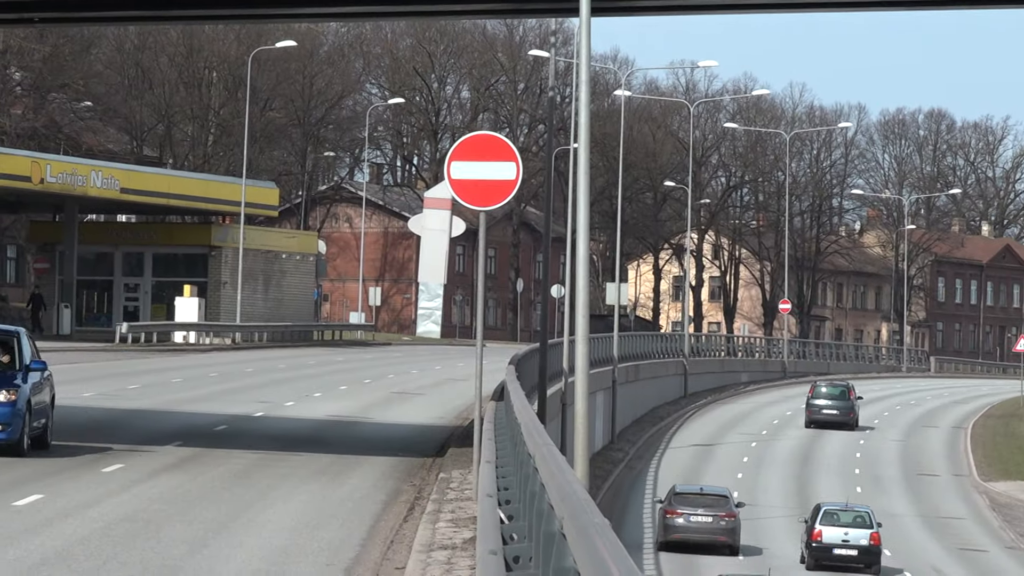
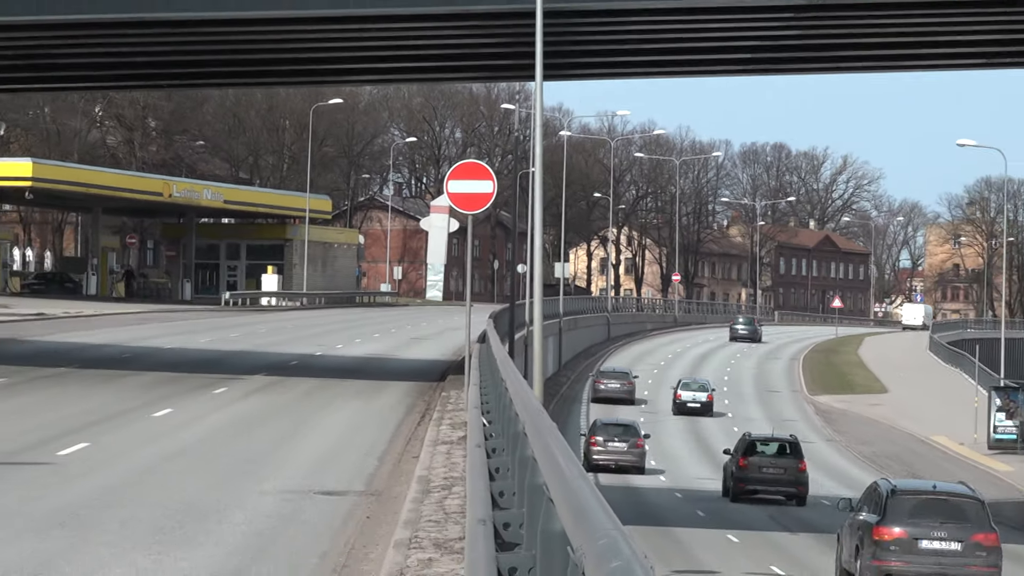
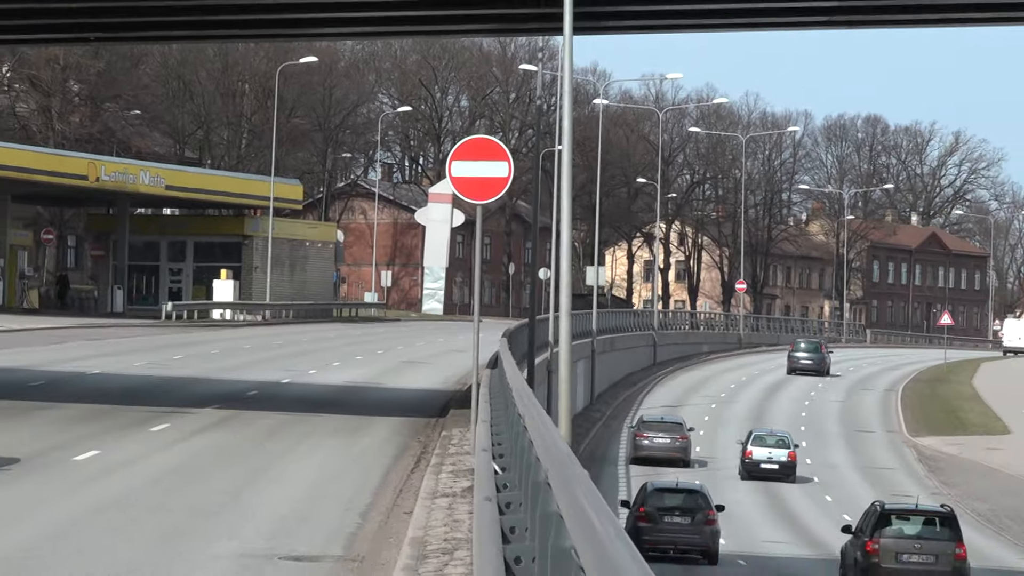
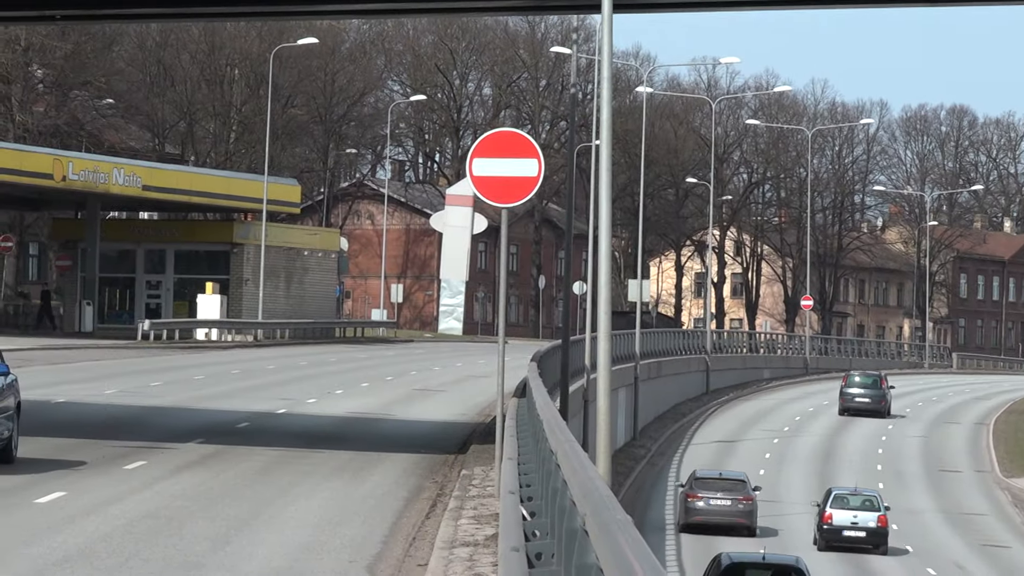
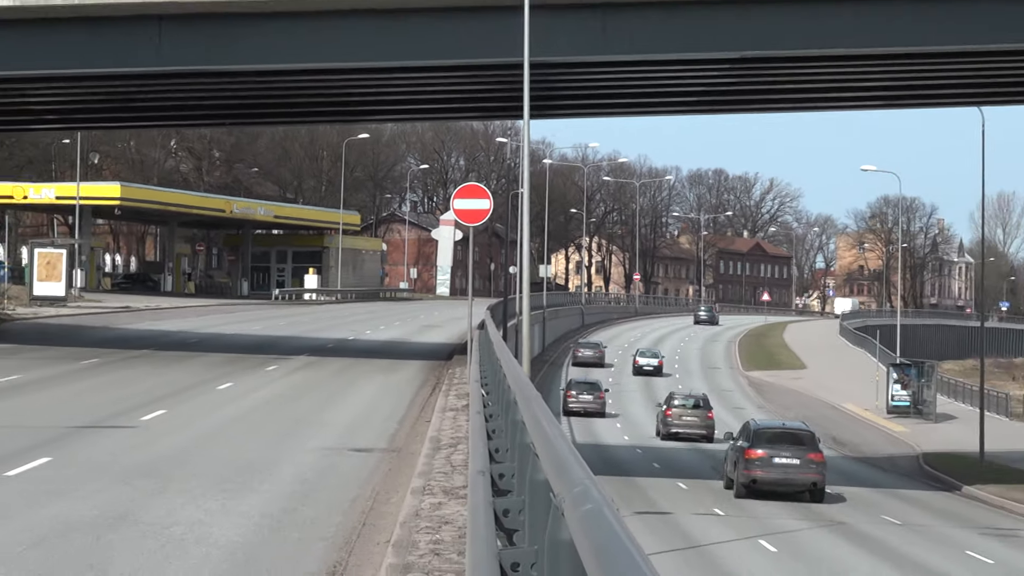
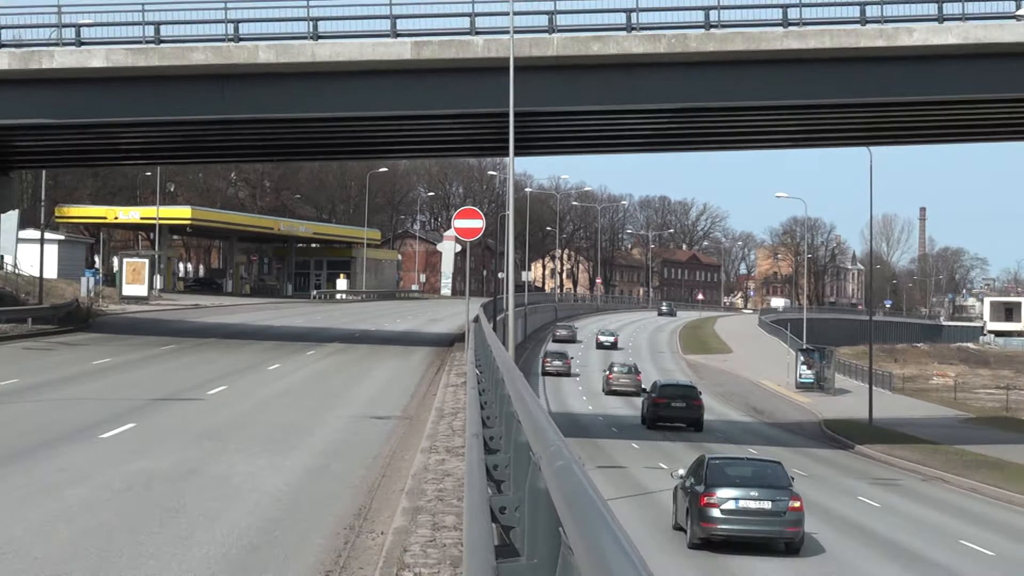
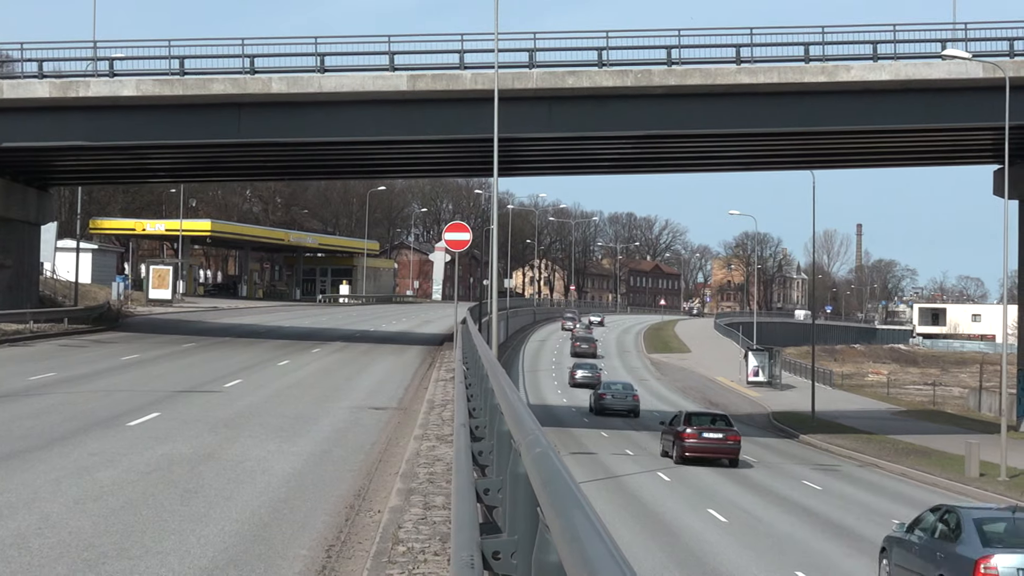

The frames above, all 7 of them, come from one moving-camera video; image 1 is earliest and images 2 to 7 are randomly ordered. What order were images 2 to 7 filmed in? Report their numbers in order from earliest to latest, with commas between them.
4, 3, 2, 5, 6, 7
